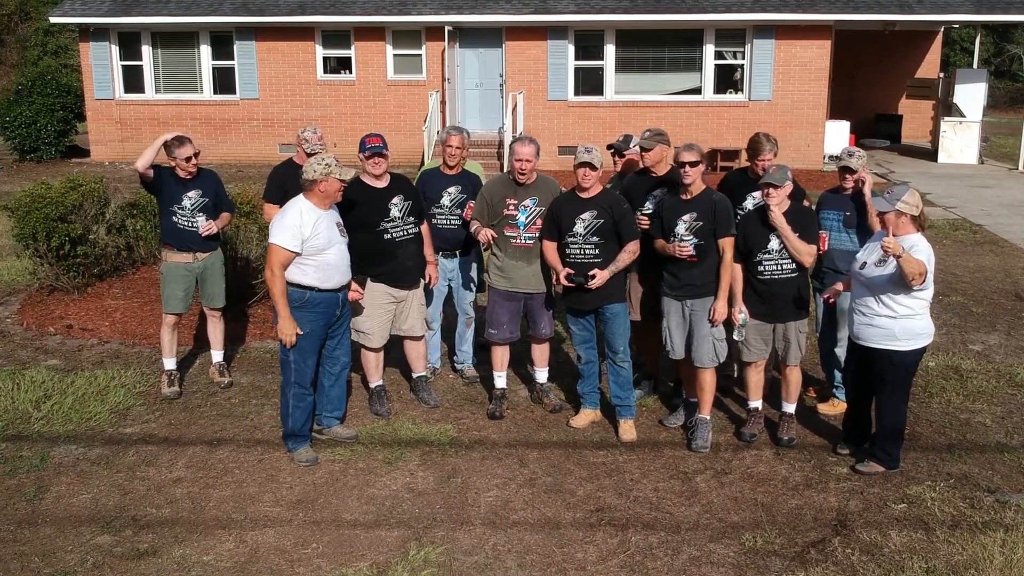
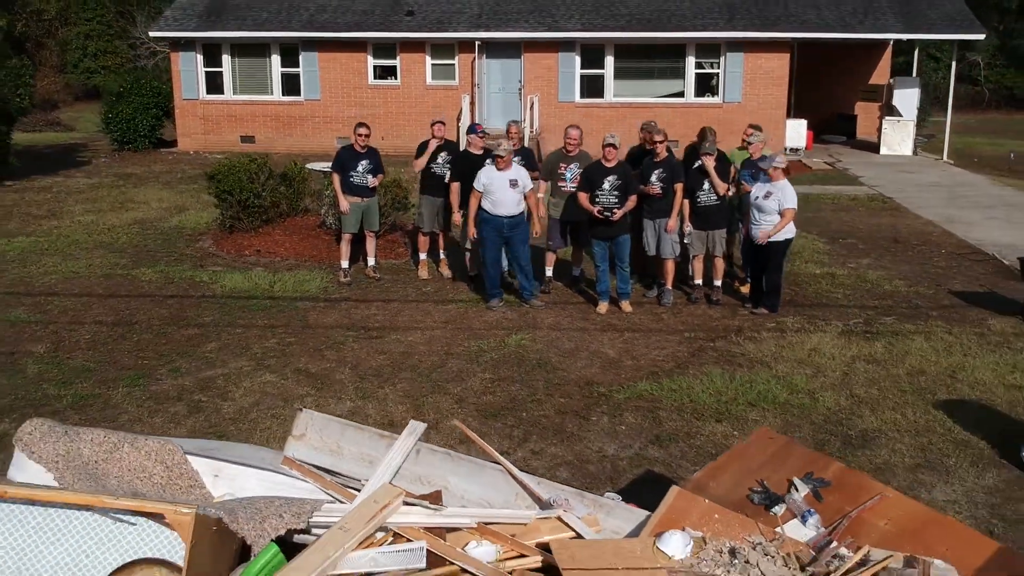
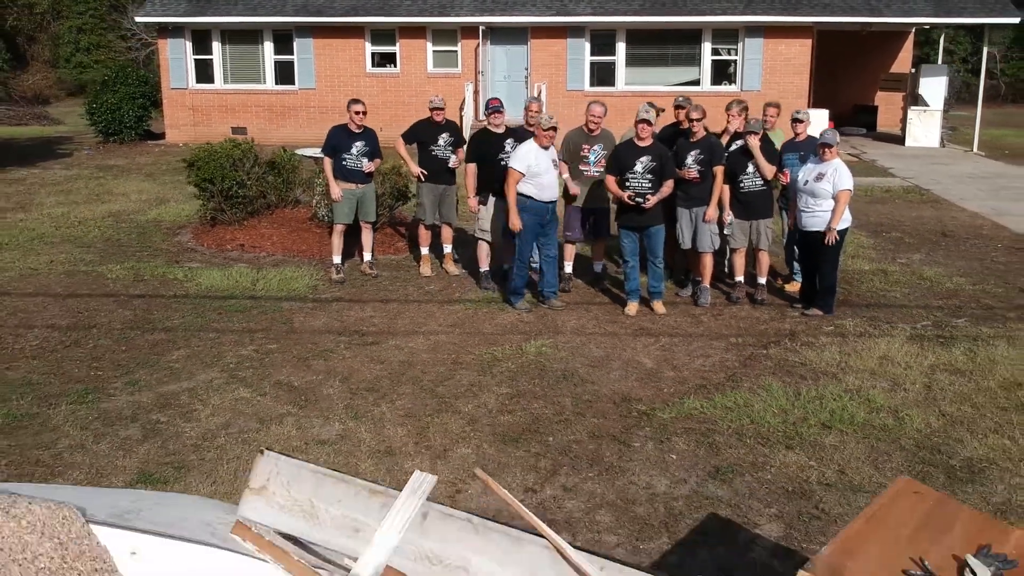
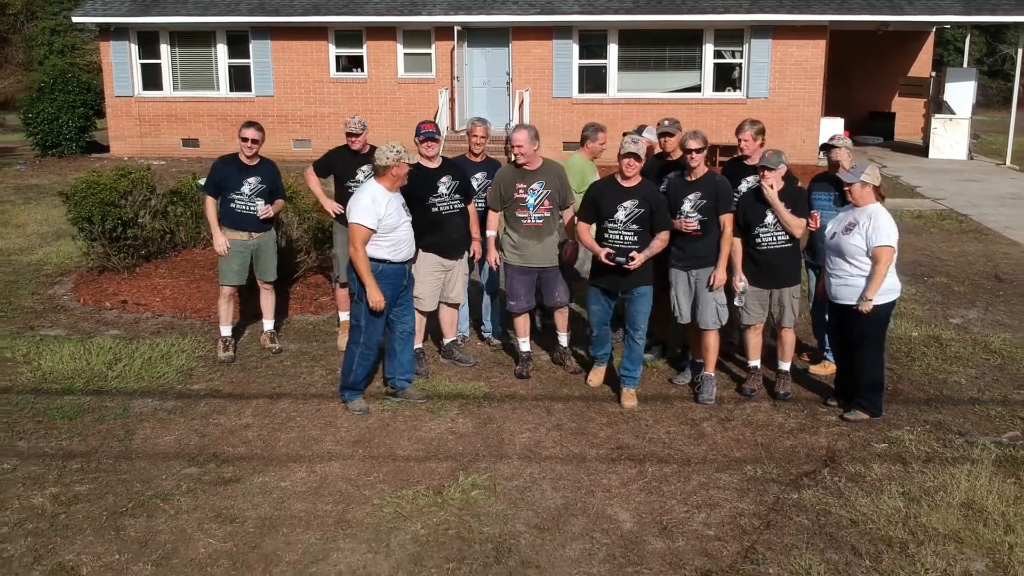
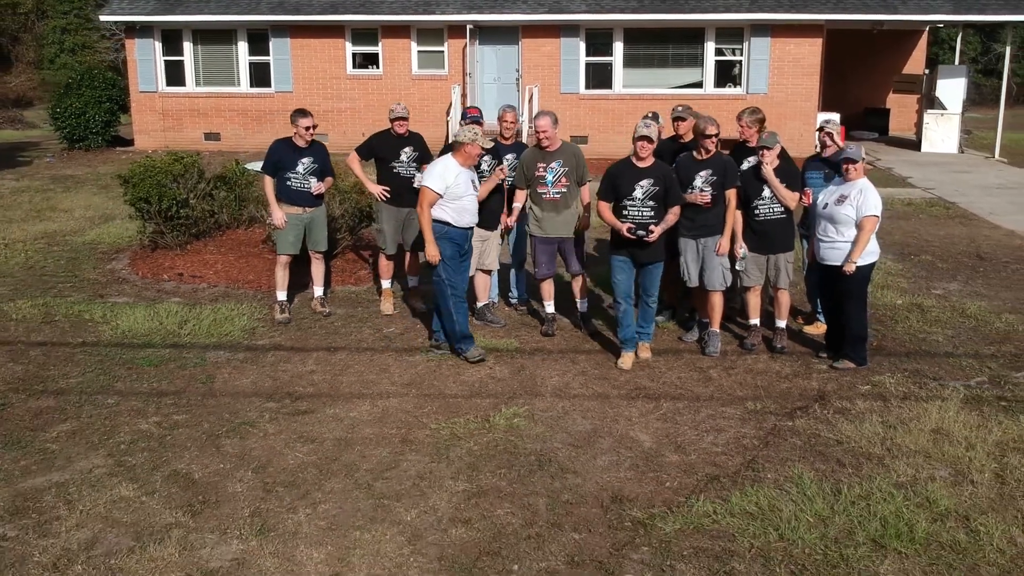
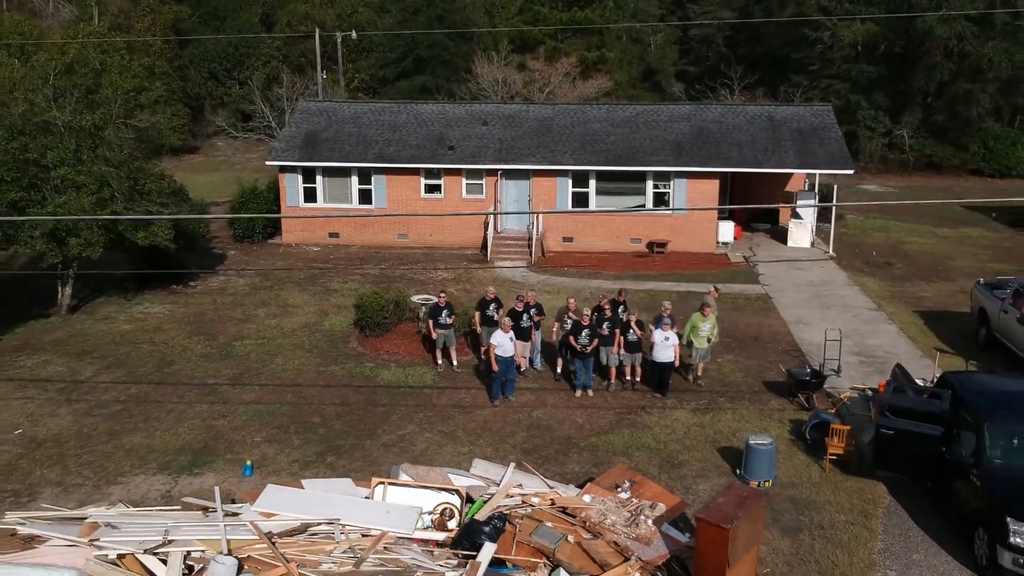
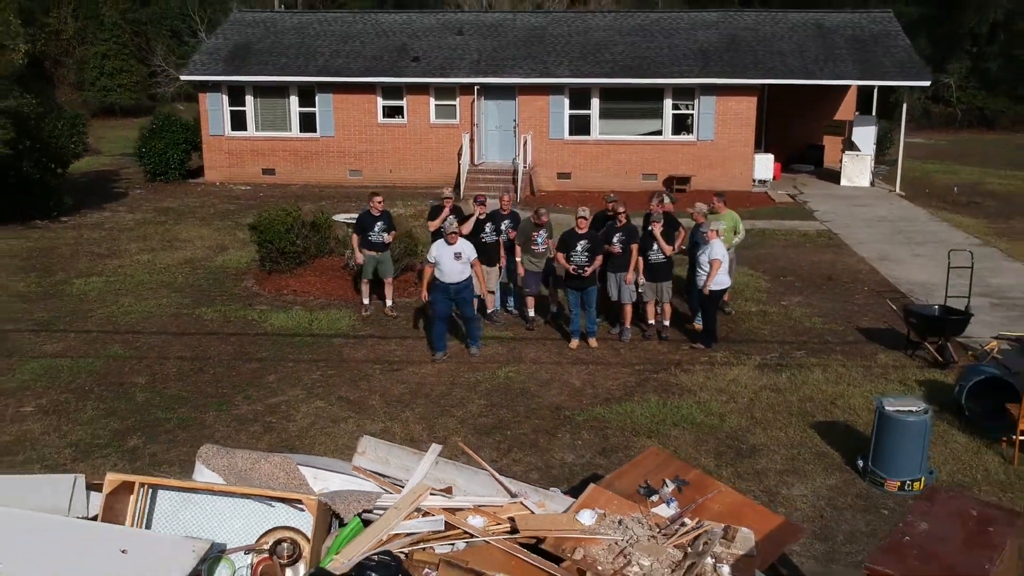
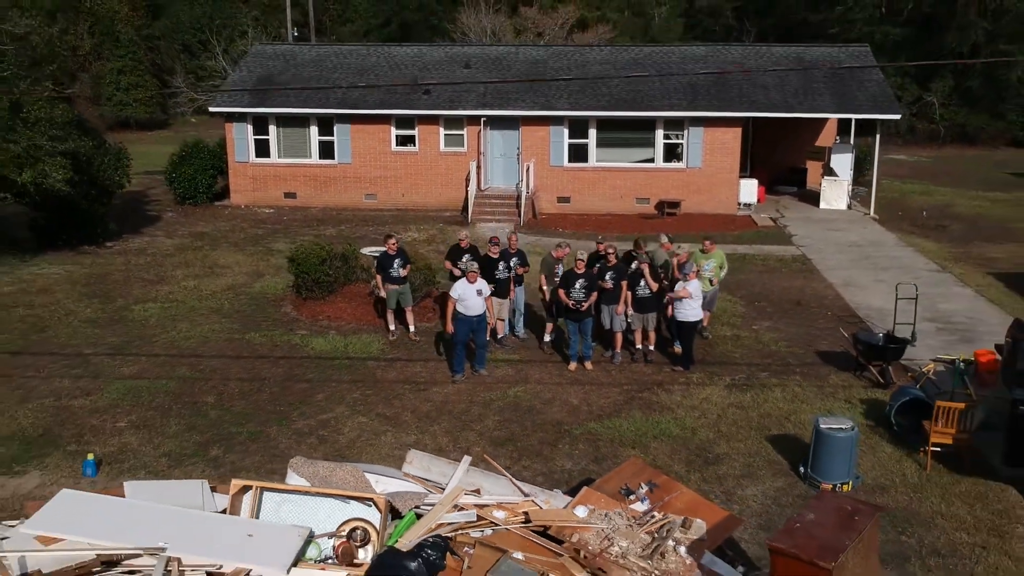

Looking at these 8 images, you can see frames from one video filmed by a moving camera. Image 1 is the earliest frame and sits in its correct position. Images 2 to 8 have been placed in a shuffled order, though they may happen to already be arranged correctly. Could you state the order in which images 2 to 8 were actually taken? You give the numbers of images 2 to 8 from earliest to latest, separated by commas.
4, 5, 3, 2, 7, 8, 6
